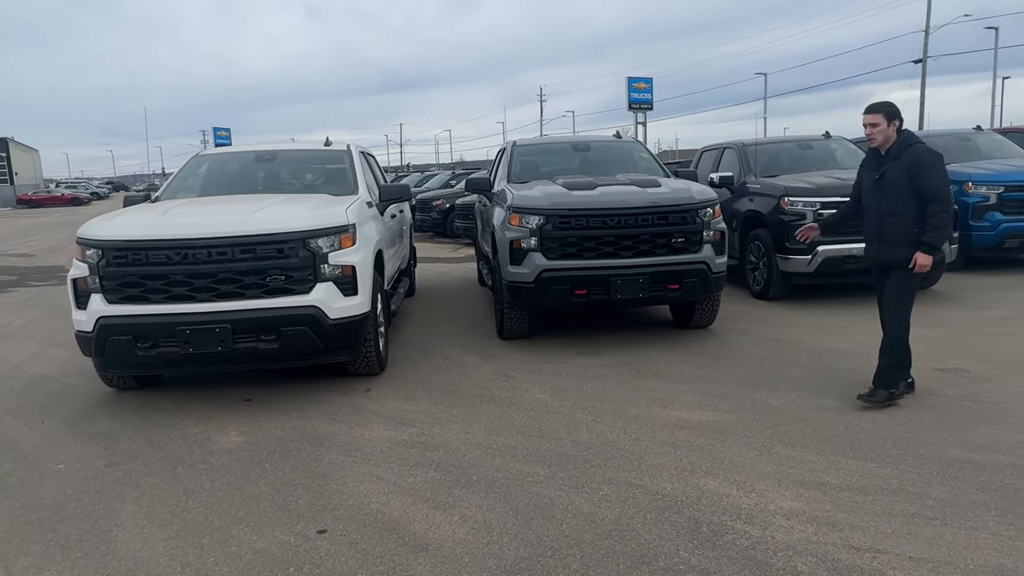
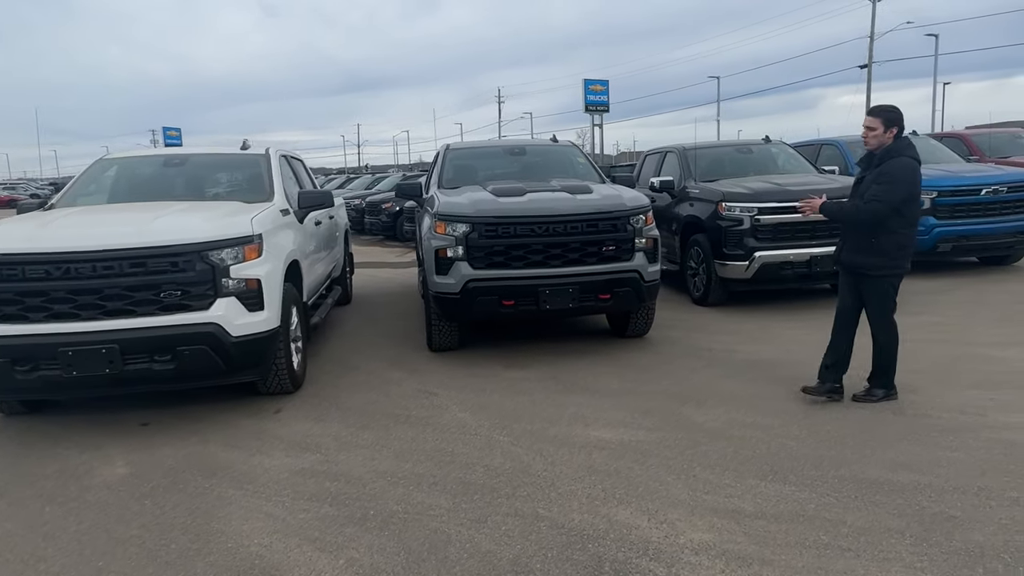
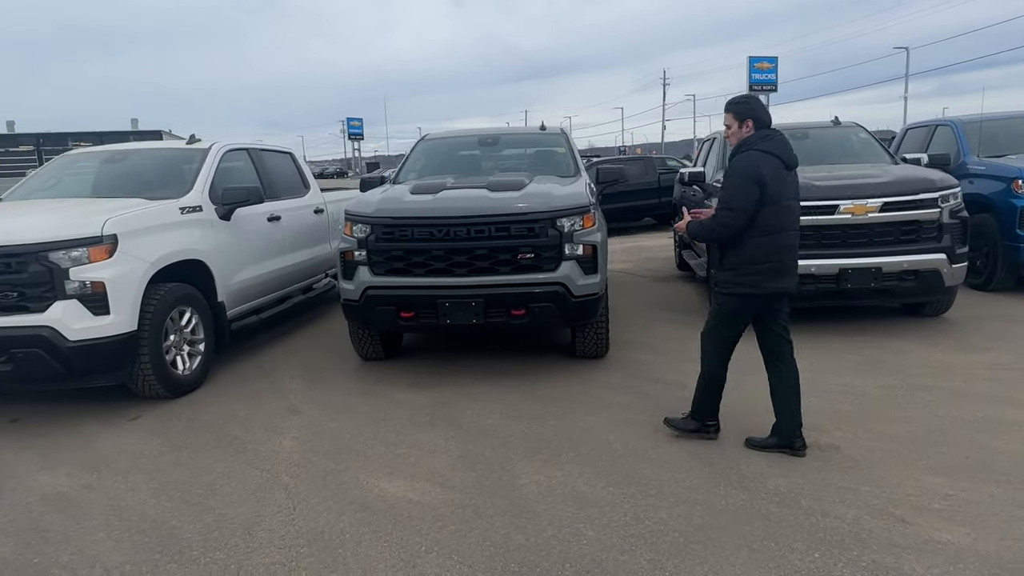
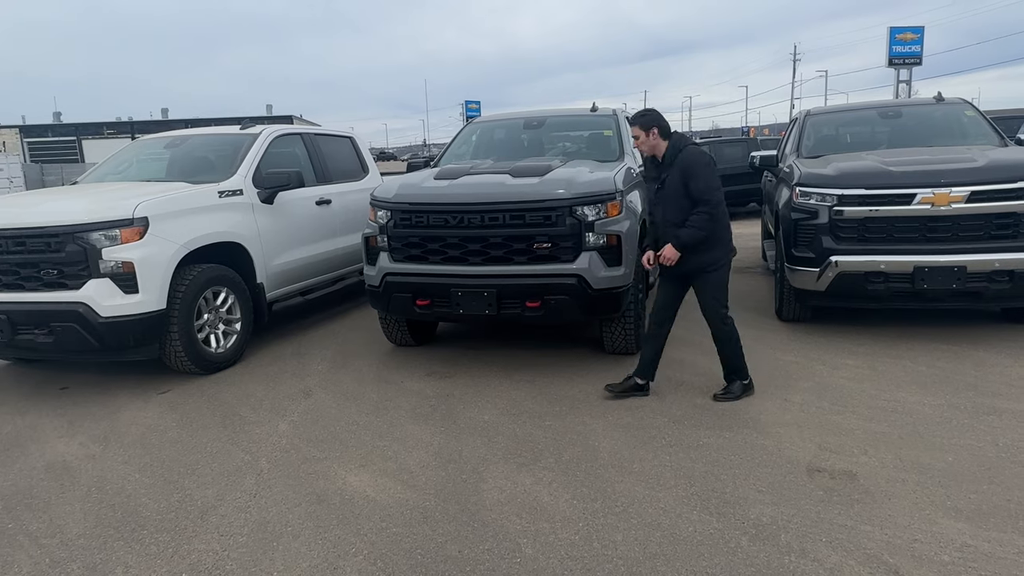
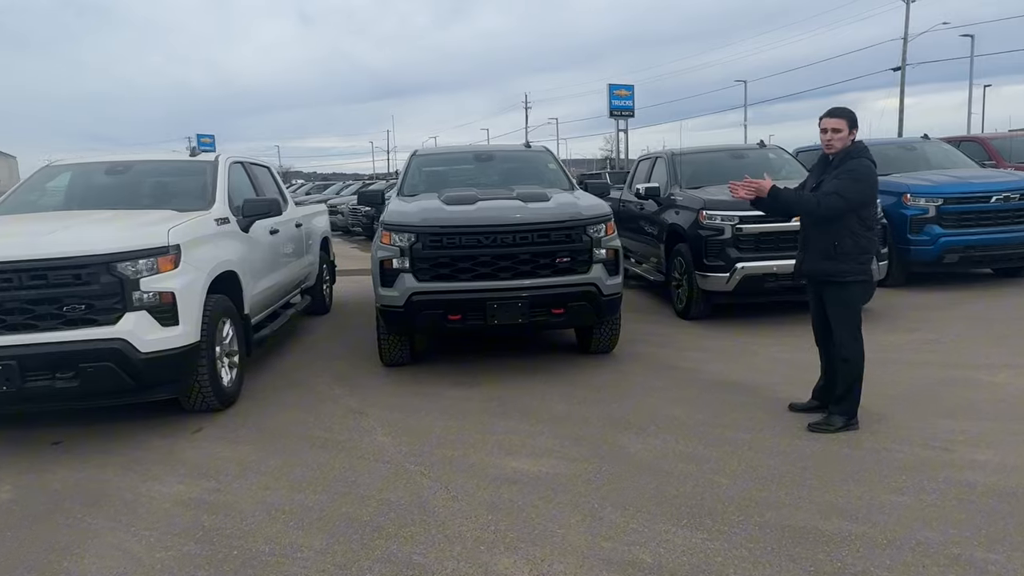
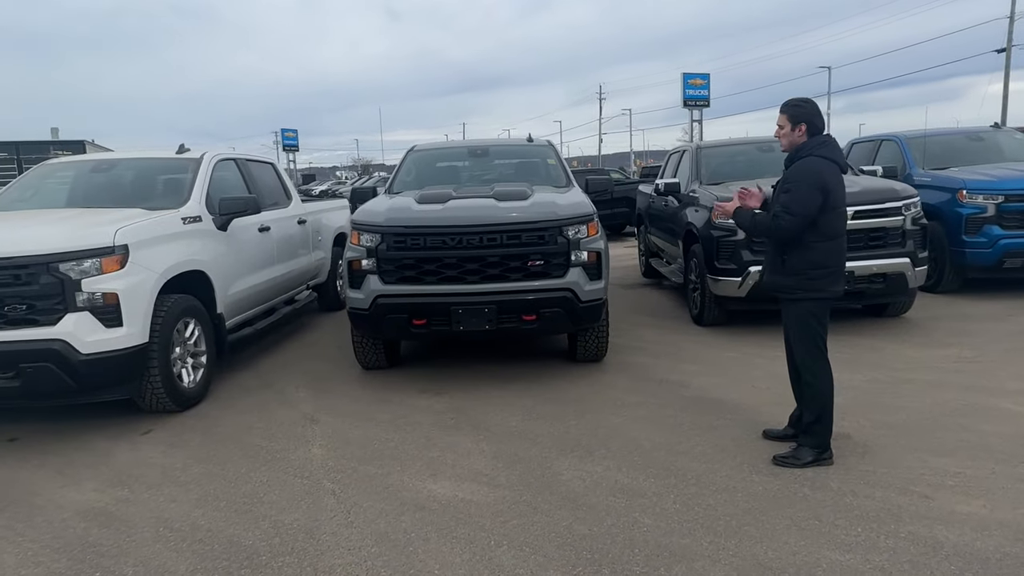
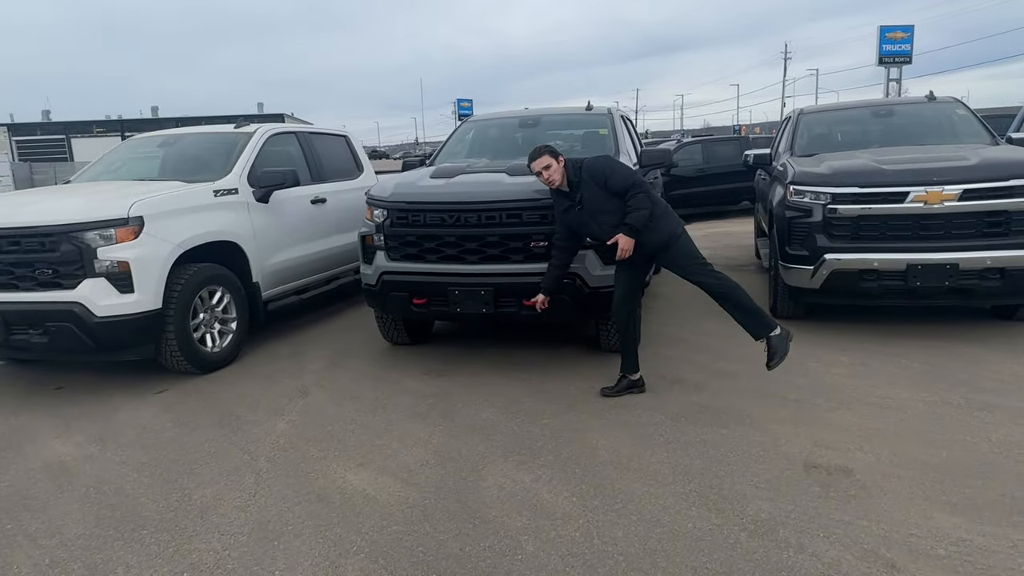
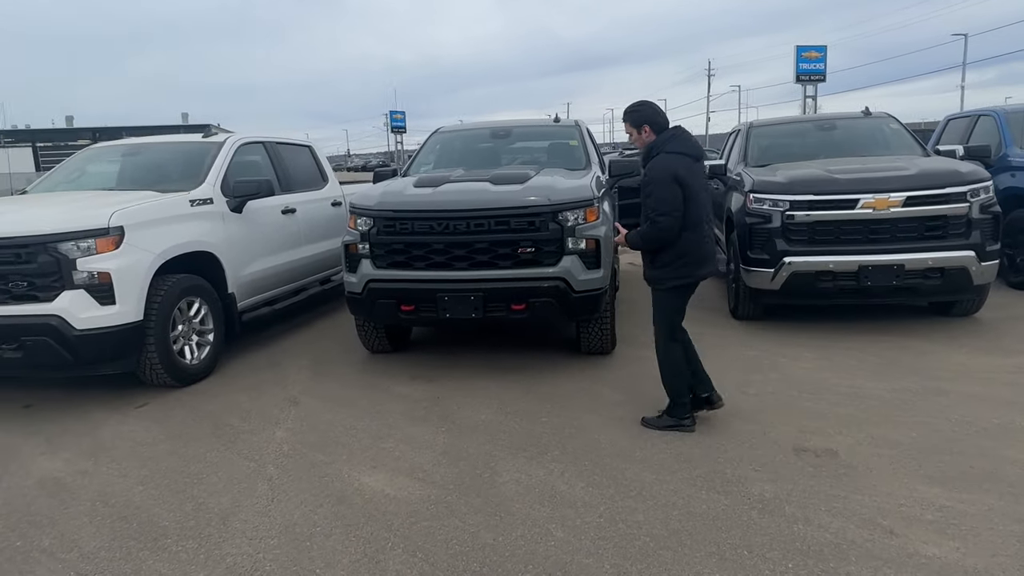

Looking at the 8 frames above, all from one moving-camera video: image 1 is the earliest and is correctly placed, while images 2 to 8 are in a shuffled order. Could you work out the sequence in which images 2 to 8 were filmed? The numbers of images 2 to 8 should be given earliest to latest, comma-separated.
2, 5, 6, 3, 8, 7, 4
